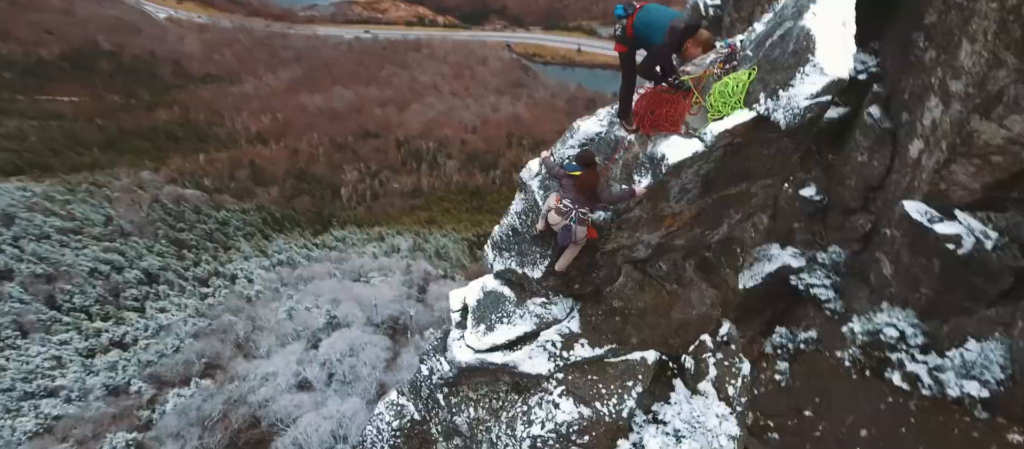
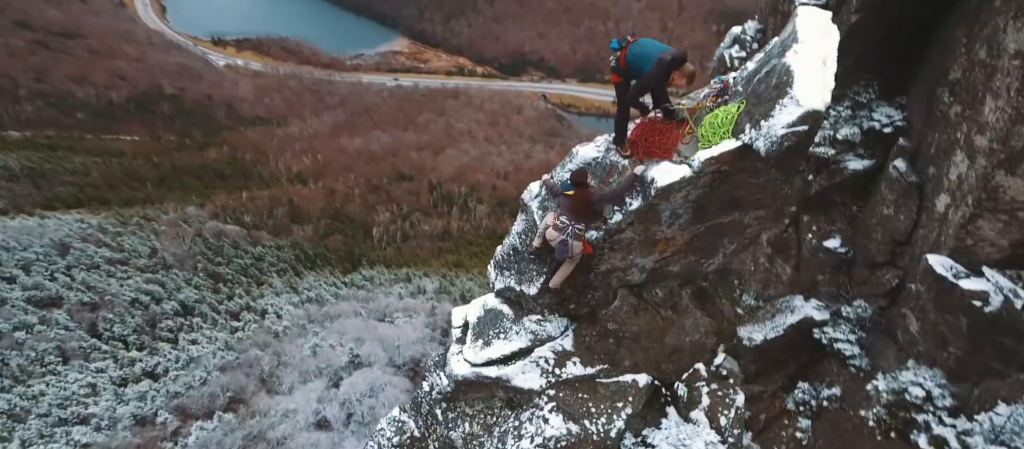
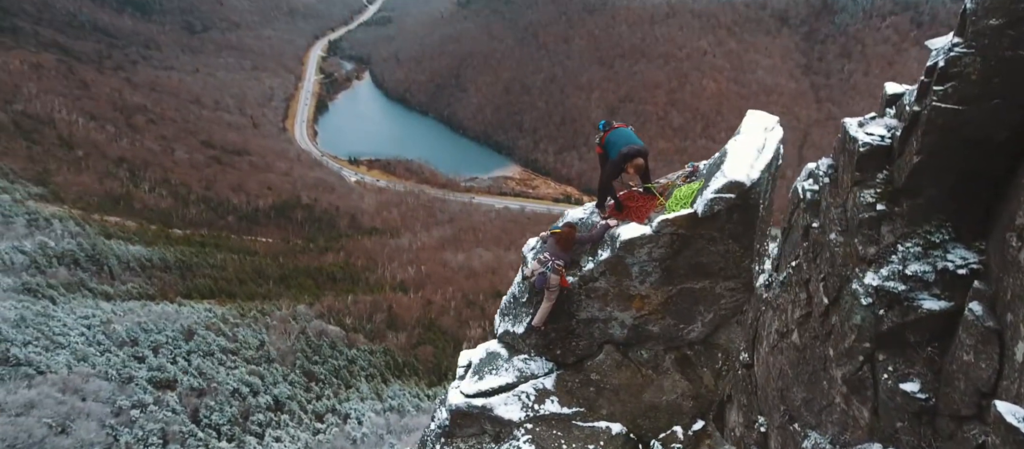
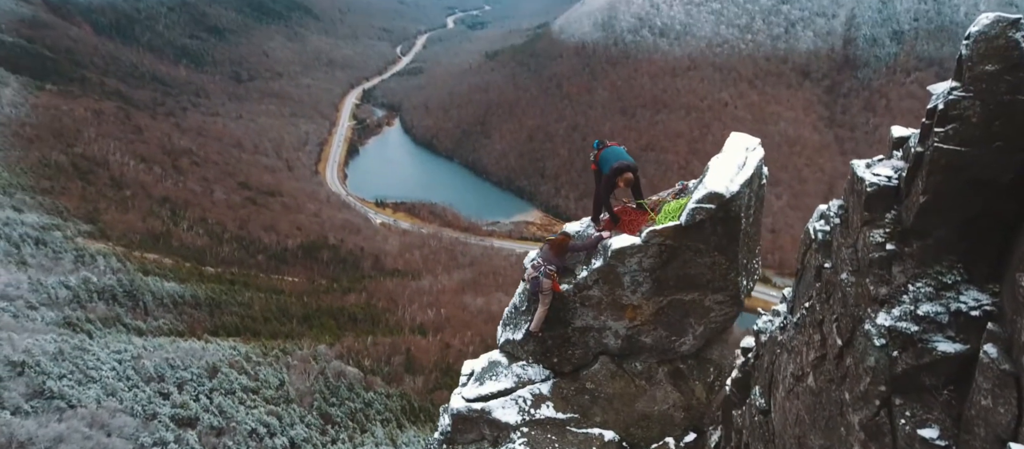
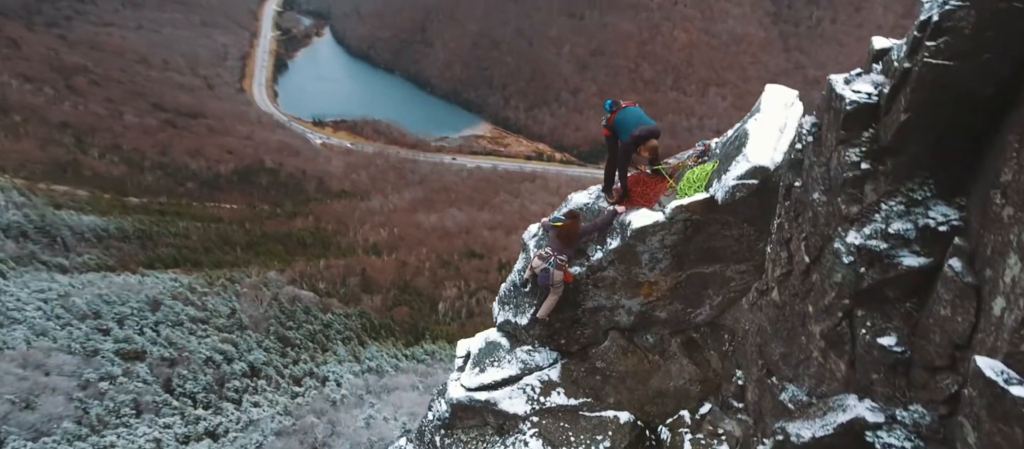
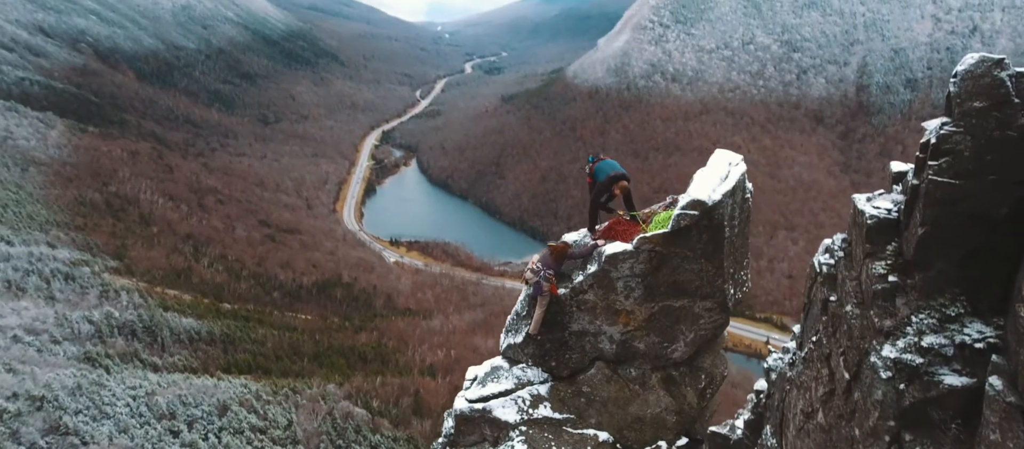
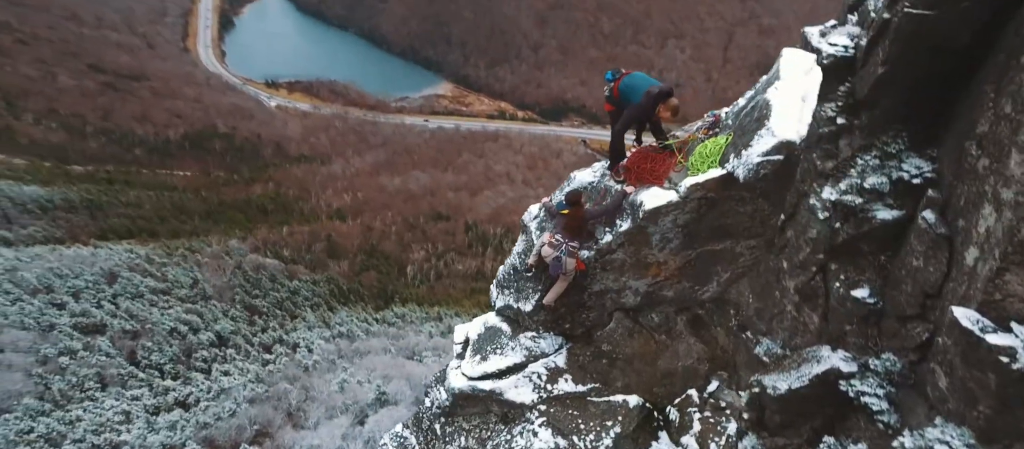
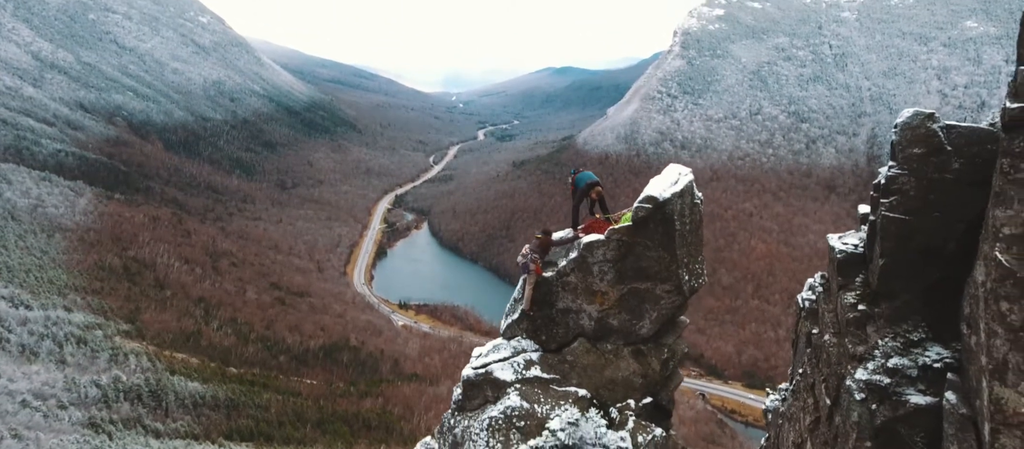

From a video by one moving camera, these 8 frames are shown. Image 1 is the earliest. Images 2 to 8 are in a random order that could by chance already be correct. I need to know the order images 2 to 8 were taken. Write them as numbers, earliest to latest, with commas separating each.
2, 7, 5, 3, 4, 6, 8
